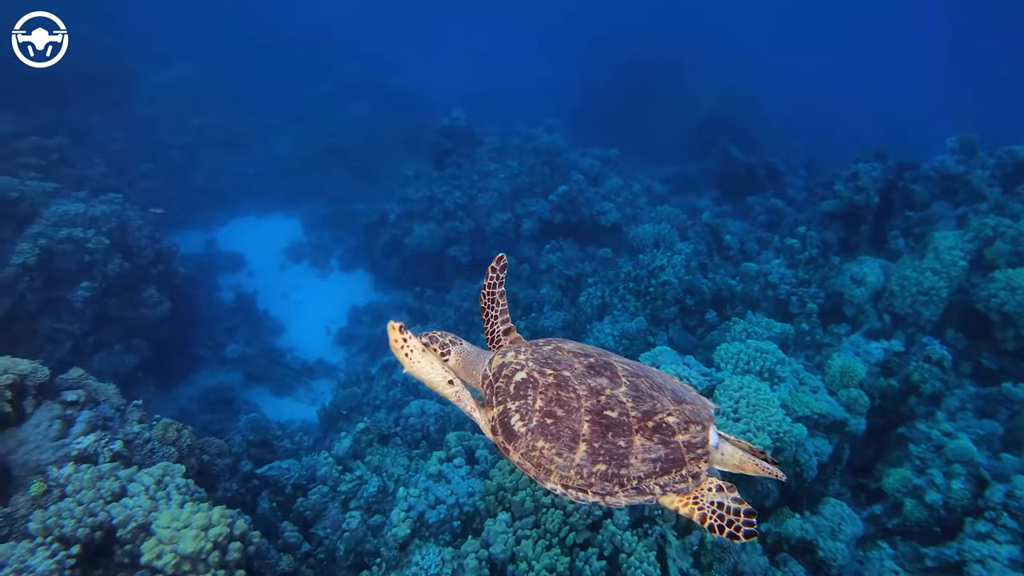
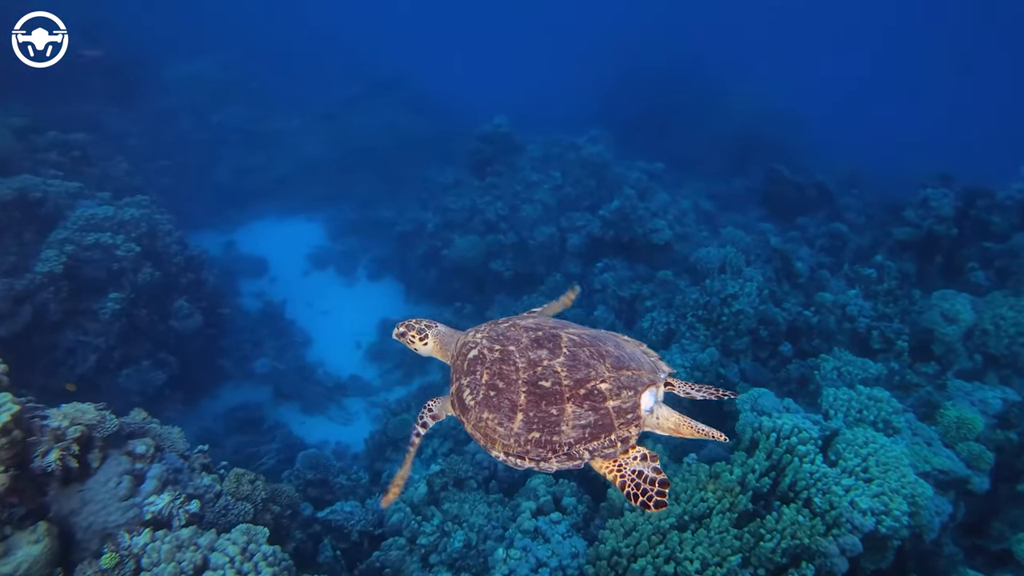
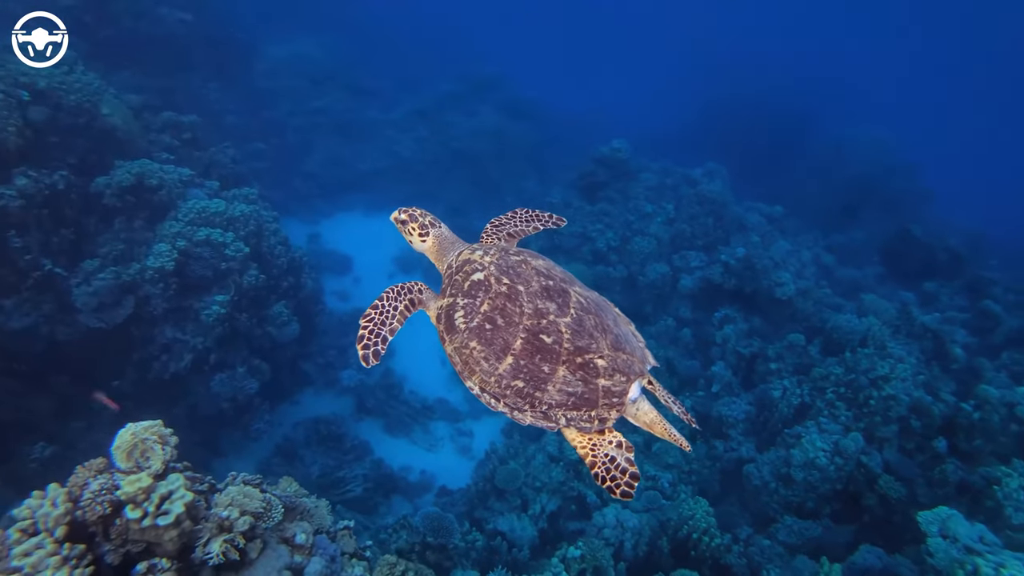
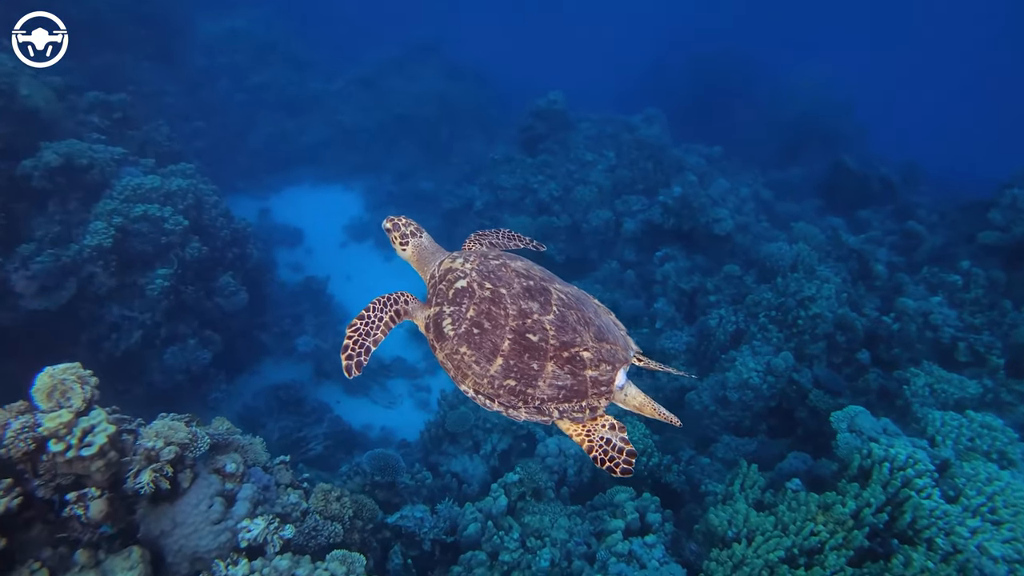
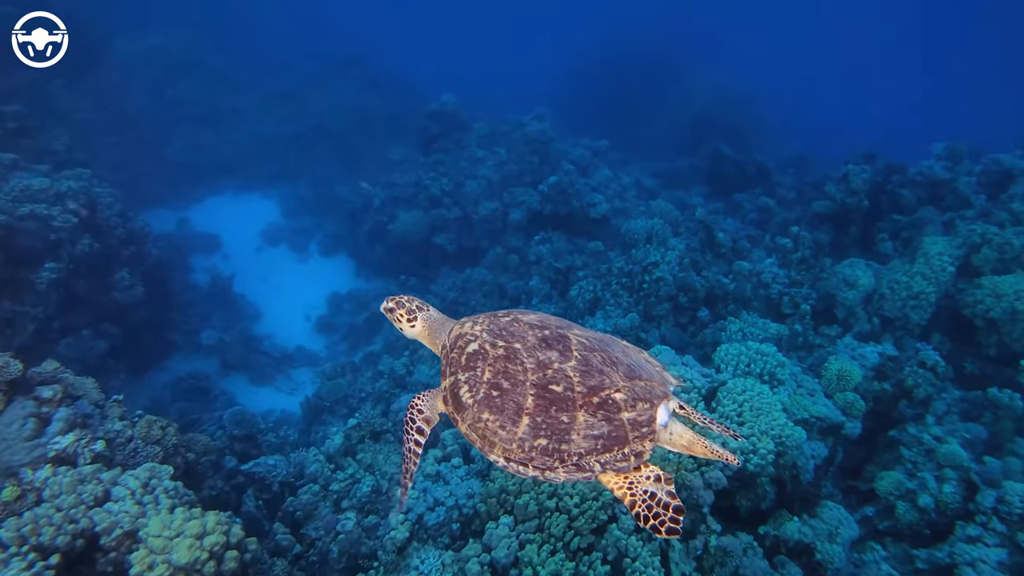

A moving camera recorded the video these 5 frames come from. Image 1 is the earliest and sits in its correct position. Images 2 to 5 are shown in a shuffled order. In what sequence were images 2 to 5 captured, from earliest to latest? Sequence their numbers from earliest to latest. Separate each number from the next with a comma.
5, 2, 4, 3
